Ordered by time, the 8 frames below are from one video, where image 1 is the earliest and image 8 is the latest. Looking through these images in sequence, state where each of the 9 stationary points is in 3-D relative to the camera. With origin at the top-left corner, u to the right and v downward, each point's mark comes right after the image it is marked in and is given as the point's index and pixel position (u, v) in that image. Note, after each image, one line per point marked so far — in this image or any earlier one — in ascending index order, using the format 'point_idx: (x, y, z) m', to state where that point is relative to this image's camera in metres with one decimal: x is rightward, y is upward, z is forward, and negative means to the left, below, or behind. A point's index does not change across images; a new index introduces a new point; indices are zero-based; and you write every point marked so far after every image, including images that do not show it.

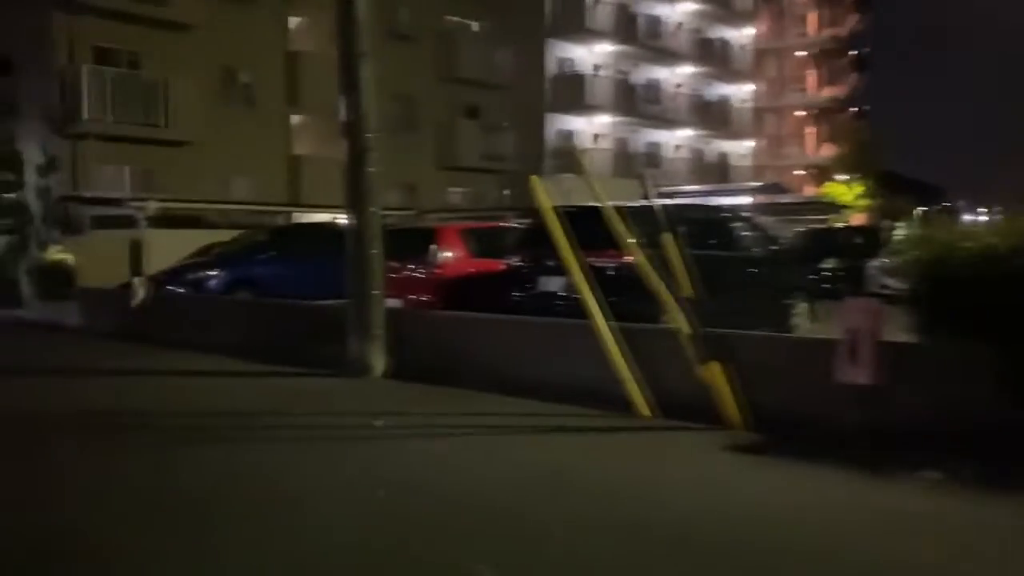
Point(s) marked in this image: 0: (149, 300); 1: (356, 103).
0: (-7.5, -0.3, +18.2) m
1: (-2.3, +2.7, +12.8) m
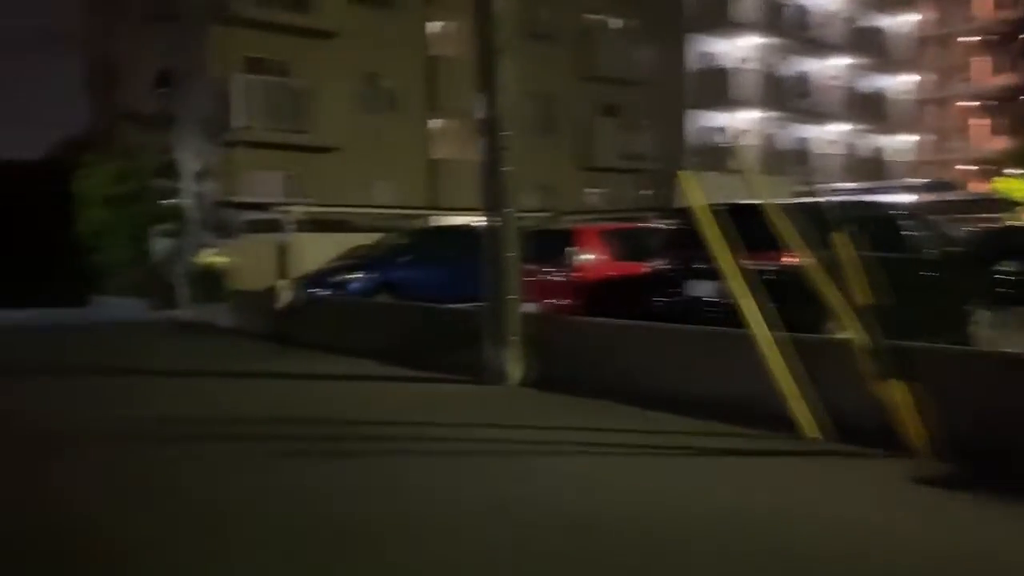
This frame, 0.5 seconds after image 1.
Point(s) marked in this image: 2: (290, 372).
0: (-4.6, -0.3, +18.6) m
1: (-0.3, +2.7, +12.4) m
2: (-3.6, -1.4, +13.9) m
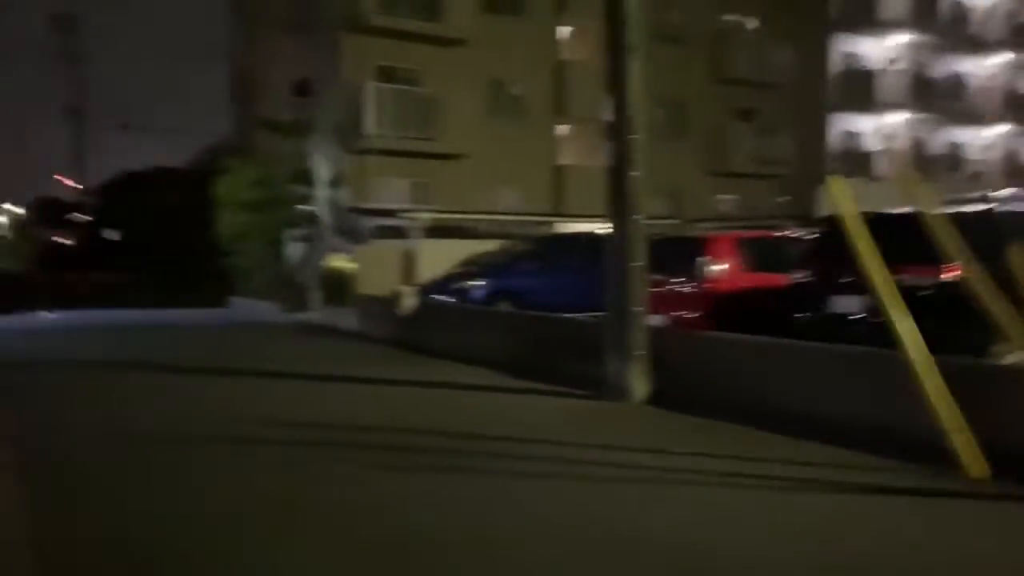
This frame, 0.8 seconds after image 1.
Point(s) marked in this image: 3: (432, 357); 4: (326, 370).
0: (-2.0, -0.4, +18.6) m
1: (+1.5, +2.5, +11.9) m
2: (-1.6, -1.5, +13.8) m
3: (-1.5, -1.4, +17.0) m
4: (-3.1, -1.4, +14.7) m
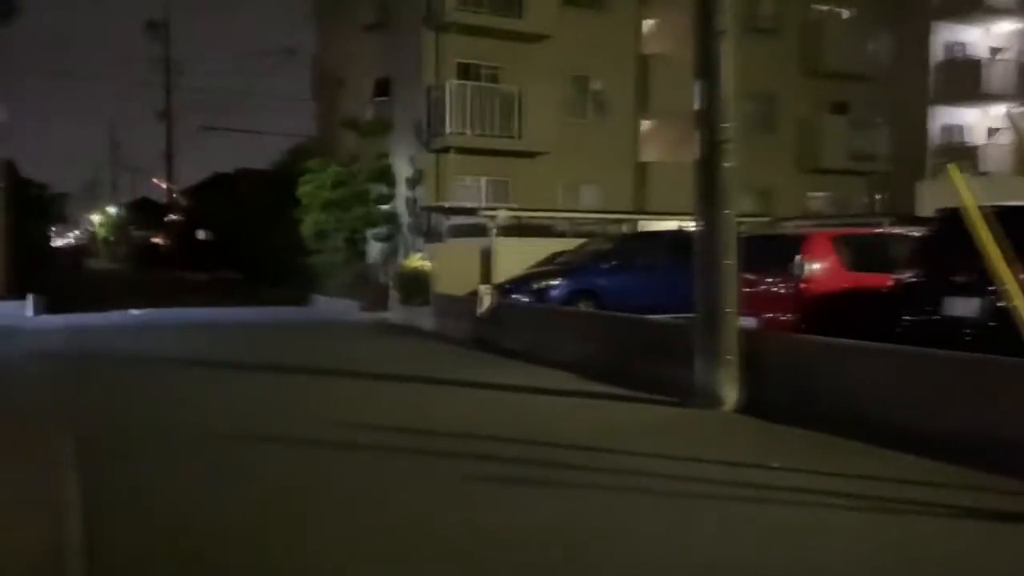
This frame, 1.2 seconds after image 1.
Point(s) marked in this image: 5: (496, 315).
0: (-0.3, -0.4, +18.2) m
1: (+2.5, +2.5, +11.2) m
2: (-0.4, -1.5, +13.4) m
3: (0.0, -1.4, +16.5) m
4: (-1.8, -1.4, +14.4) m
5: (-0.3, -0.6, +18.2) m
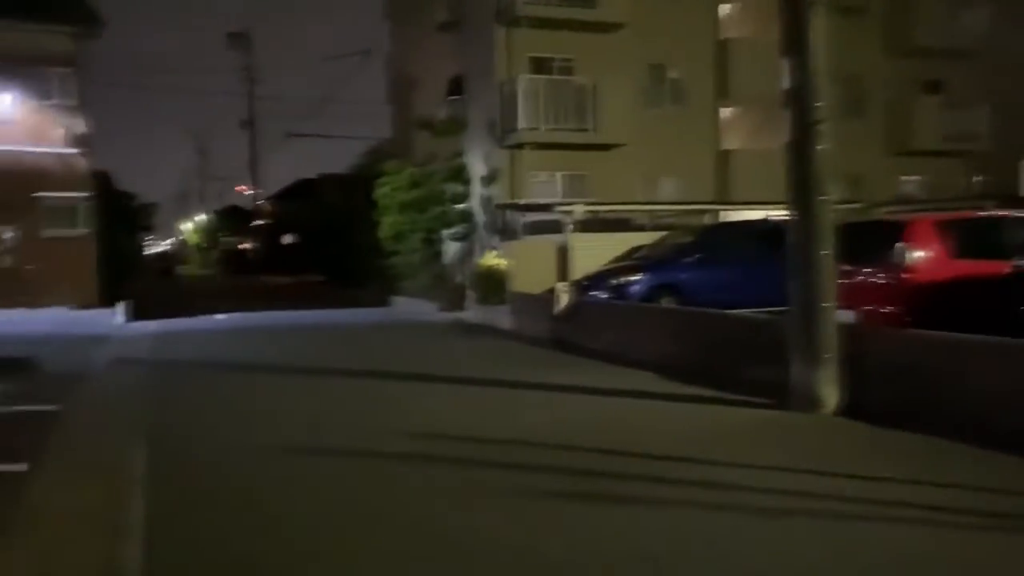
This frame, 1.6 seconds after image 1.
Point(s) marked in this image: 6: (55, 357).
0: (+1.3, -0.4, +17.7) m
1: (+3.4, +2.6, +10.4) m
2: (+0.8, -1.4, +12.9) m
3: (+1.5, -1.3, +16.0) m
4: (-0.5, -1.4, +14.1) m
5: (+1.3, -0.5, +17.7) m
6: (-8.4, -1.3, +16.2) m
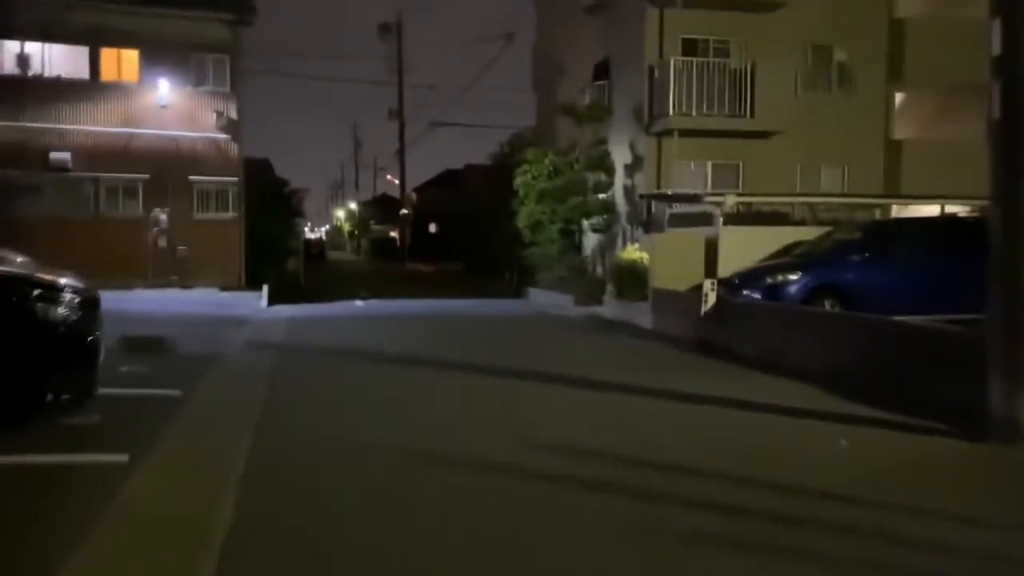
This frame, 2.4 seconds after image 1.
0: (+3.9, -0.3, +16.2) m
1: (+4.9, +2.5, +8.7) m
2: (+2.6, -1.4, +11.6) m
3: (+3.8, -1.3, +14.5) m
4: (+1.5, -1.3, +12.9) m
5: (+3.9, -0.5, +16.2) m
6: (-5.9, -0.9, +16.3) m
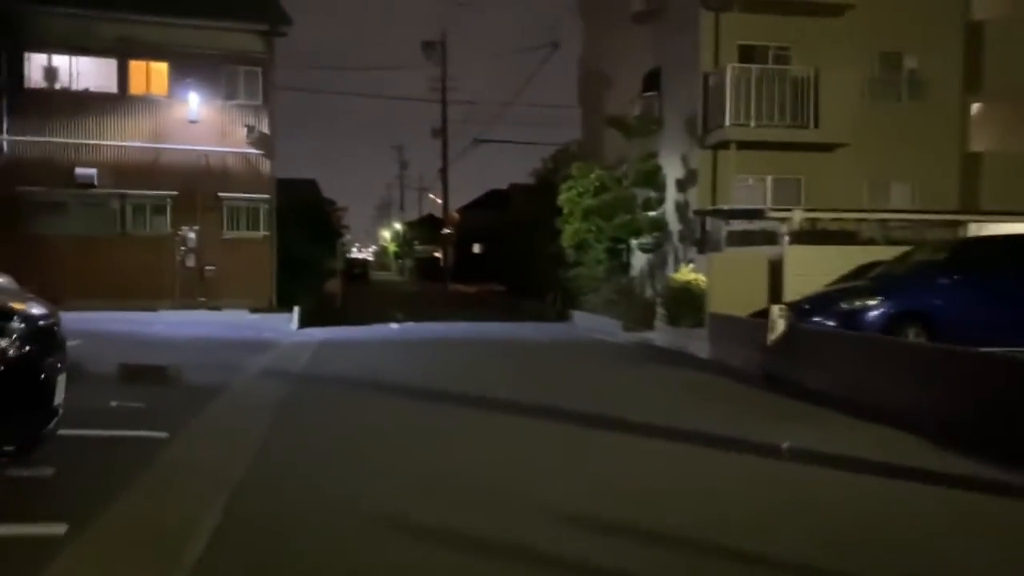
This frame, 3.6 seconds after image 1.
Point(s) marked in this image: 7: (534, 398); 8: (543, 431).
0: (+4.6, -0.8, +14.4) m
1: (+5.3, +2.3, +6.9) m
2: (+3.1, -1.7, +9.8) m
3: (+4.4, -1.7, +12.7) m
4: (+2.0, -1.6, +11.2) m
5: (+4.6, -0.9, +14.4) m
6: (-5.2, -1.3, +14.9) m
7: (+0.4, -1.6, +12.8) m
8: (+0.5, -1.7, +10.5) m
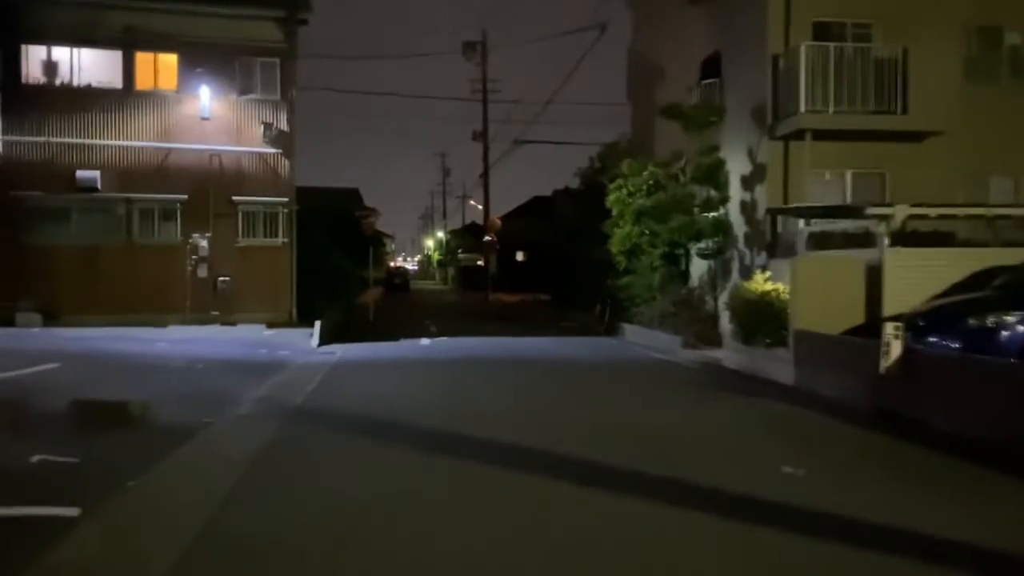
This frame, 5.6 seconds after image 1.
0: (+5.1, -0.9, +11.5) m
1: (+5.4, +2.2, +4.0) m
2: (+3.4, -1.9, +7.0) m
3: (+4.9, -1.8, +9.8) m
4: (+2.4, -1.8, +8.4) m
5: (+5.2, -1.1, +11.5) m
6: (-4.6, -1.5, +12.5) m
7: (+0.9, -1.8, +10.1) m
8: (+0.9, -1.8, +7.8) m
